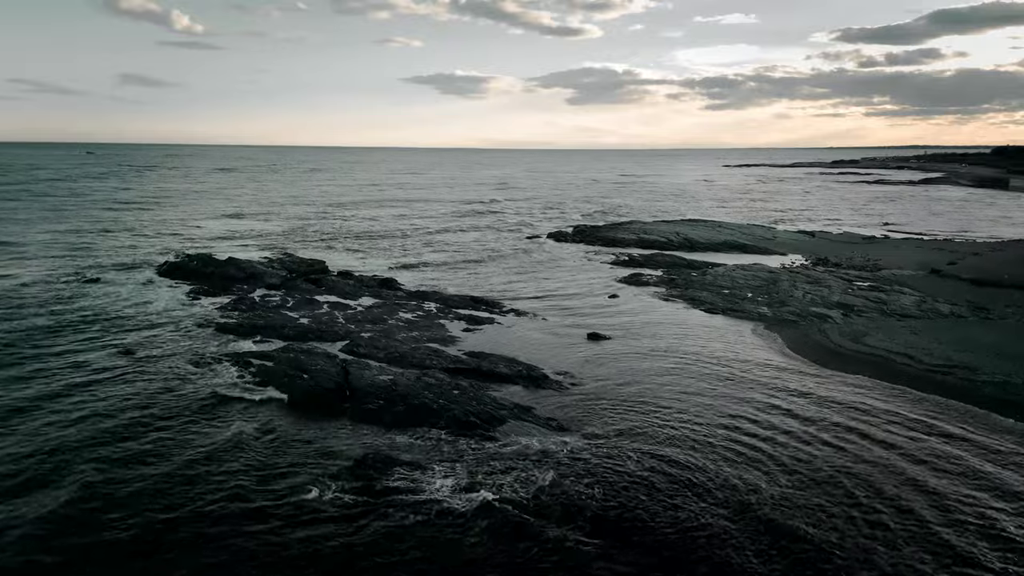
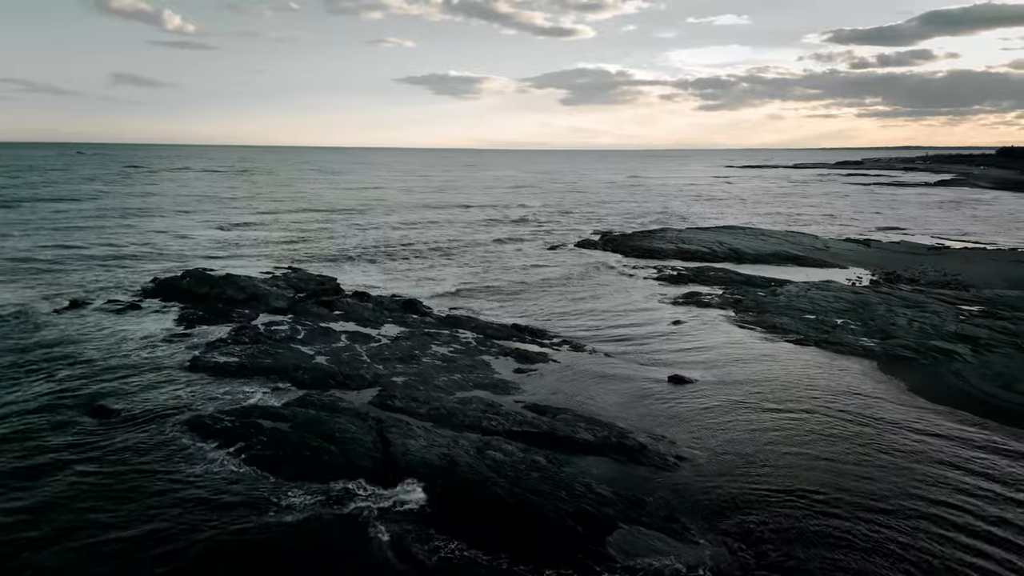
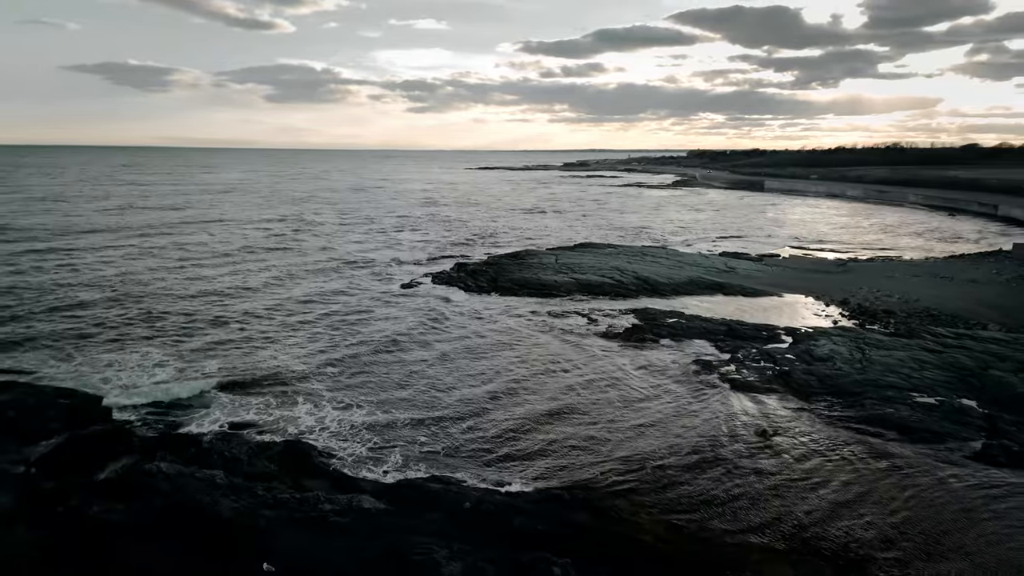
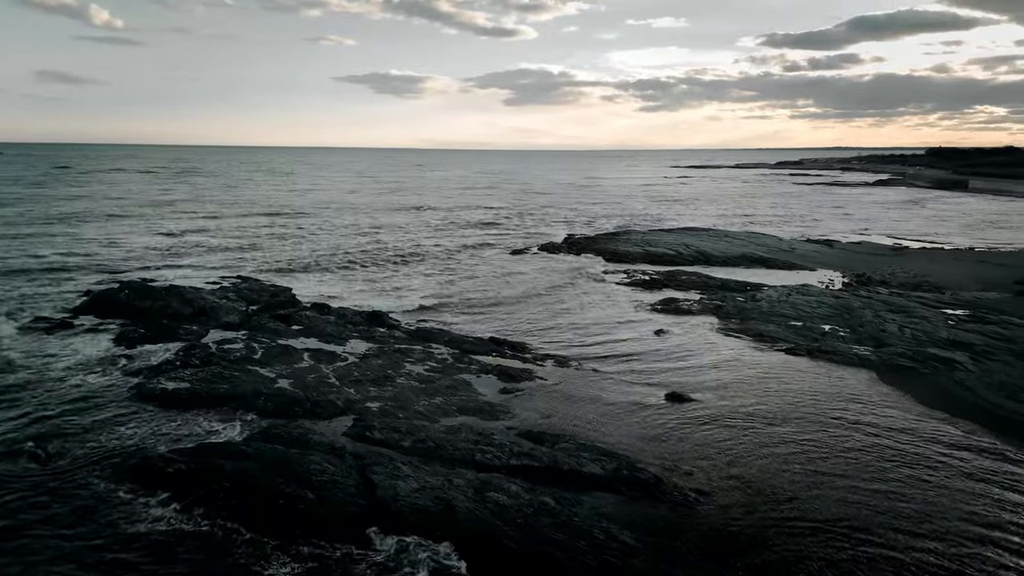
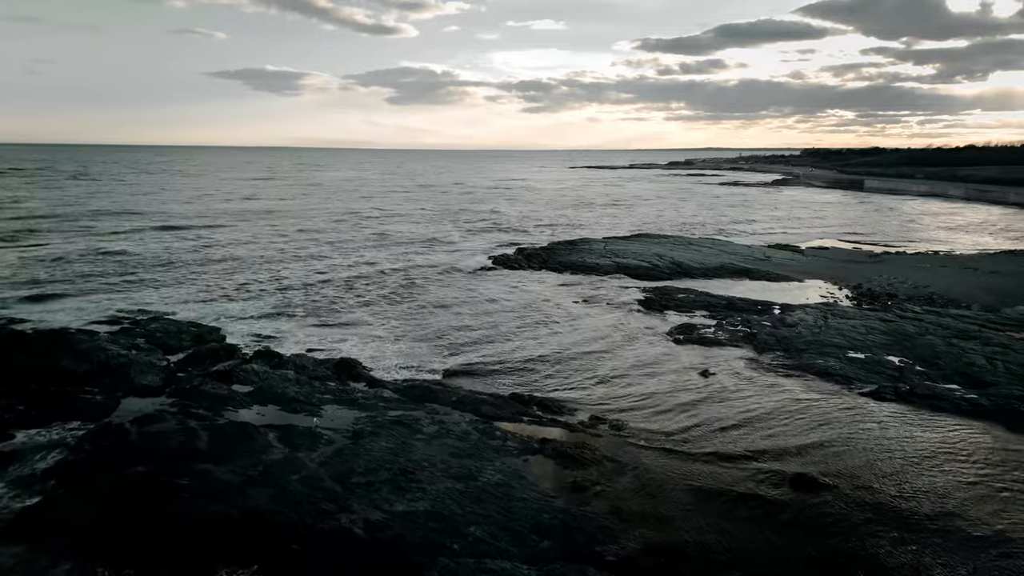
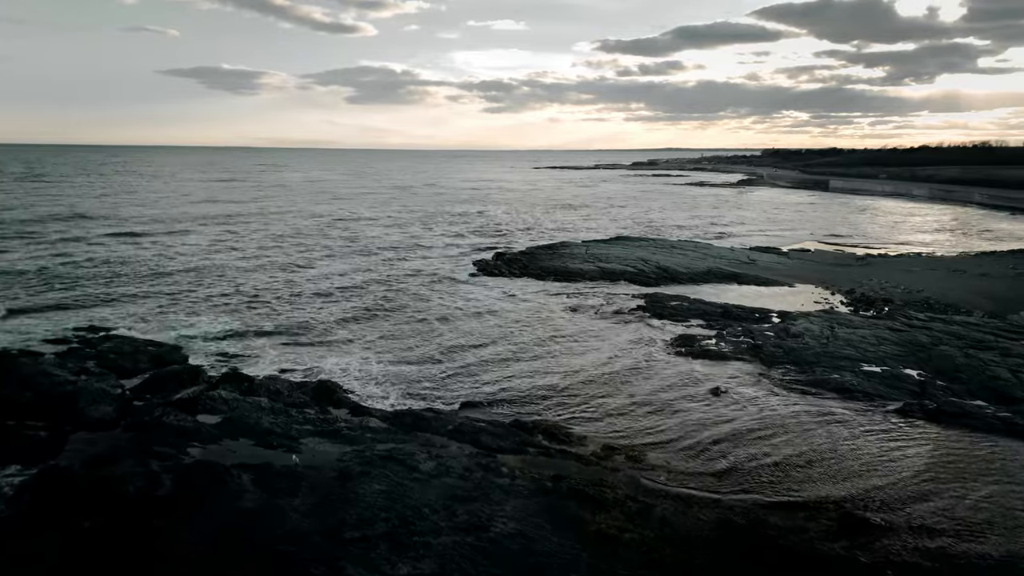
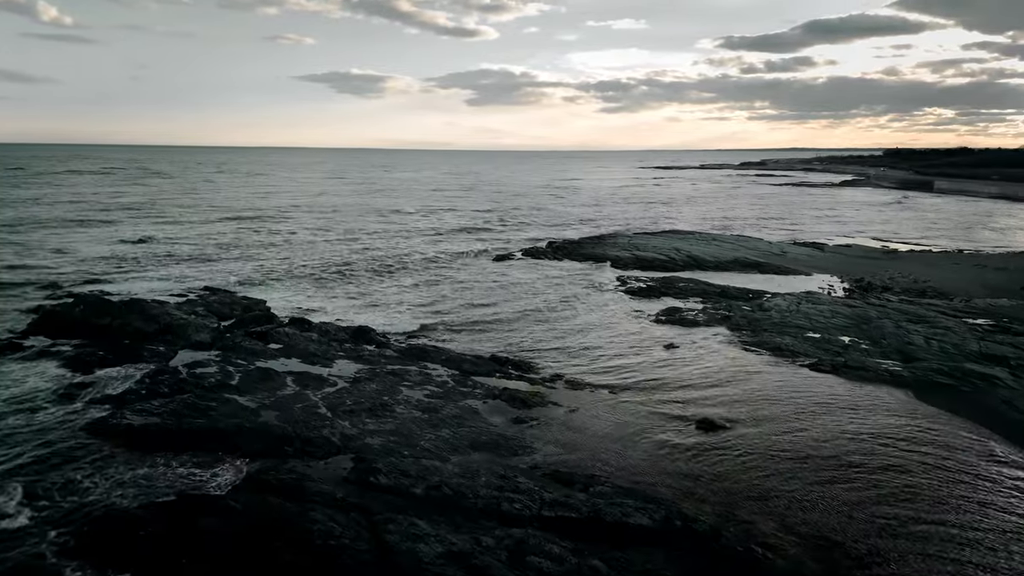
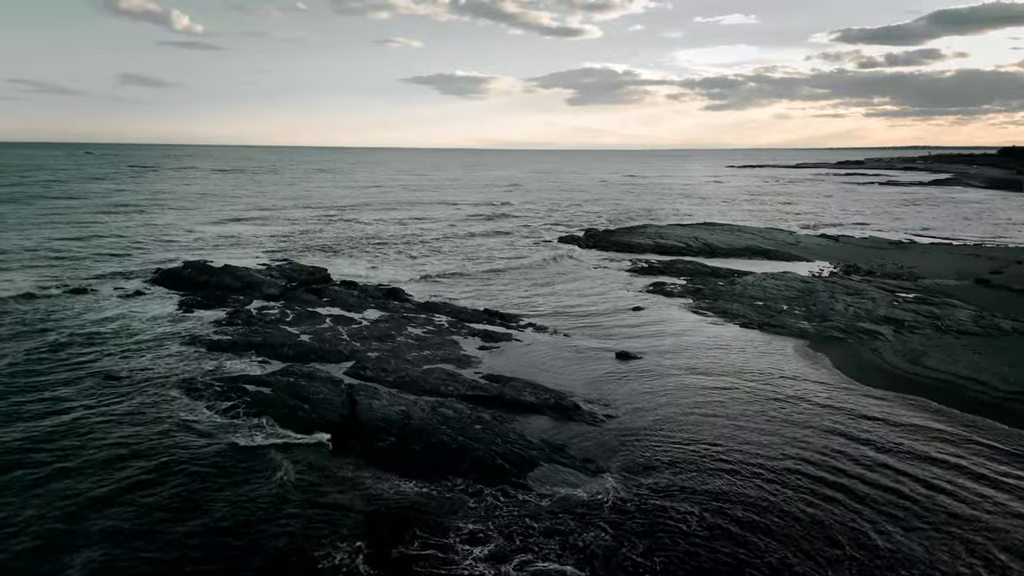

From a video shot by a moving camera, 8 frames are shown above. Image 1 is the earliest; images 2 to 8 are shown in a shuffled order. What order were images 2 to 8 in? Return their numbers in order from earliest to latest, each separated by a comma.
8, 2, 4, 7, 5, 6, 3
